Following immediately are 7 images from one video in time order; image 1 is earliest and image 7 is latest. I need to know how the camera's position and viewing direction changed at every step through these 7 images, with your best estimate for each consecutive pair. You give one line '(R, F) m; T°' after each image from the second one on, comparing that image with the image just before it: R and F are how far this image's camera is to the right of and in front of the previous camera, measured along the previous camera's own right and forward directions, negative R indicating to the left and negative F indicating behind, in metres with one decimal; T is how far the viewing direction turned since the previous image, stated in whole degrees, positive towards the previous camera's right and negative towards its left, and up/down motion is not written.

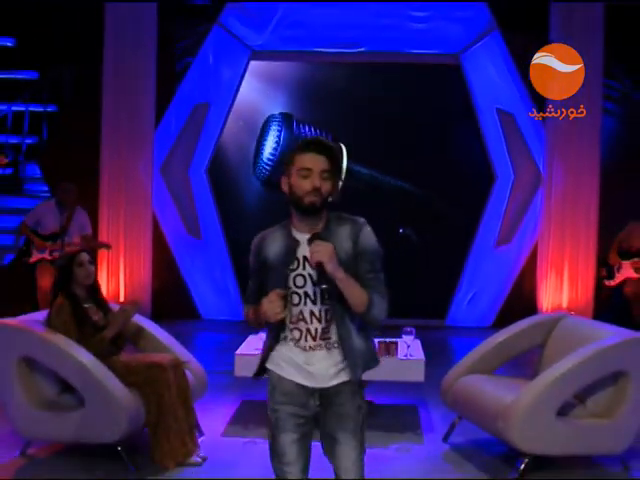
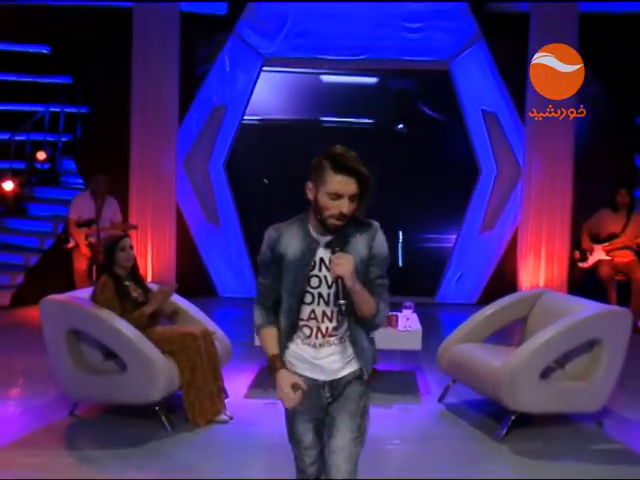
(+0.5, -0.6) m; -6°
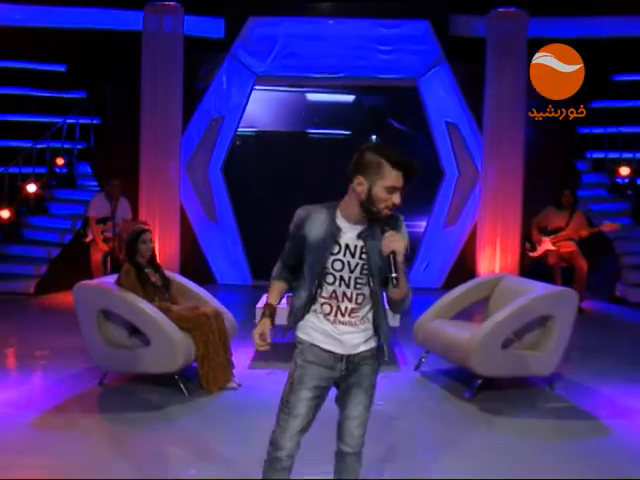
(-0.3, -0.7) m; +4°
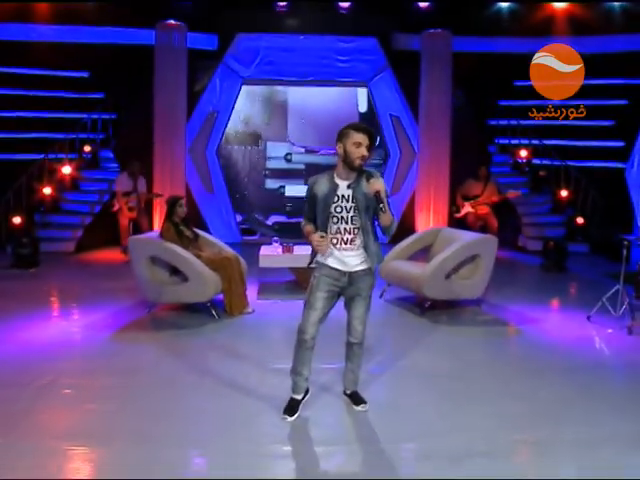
(-0.8, -1.7) m; +7°
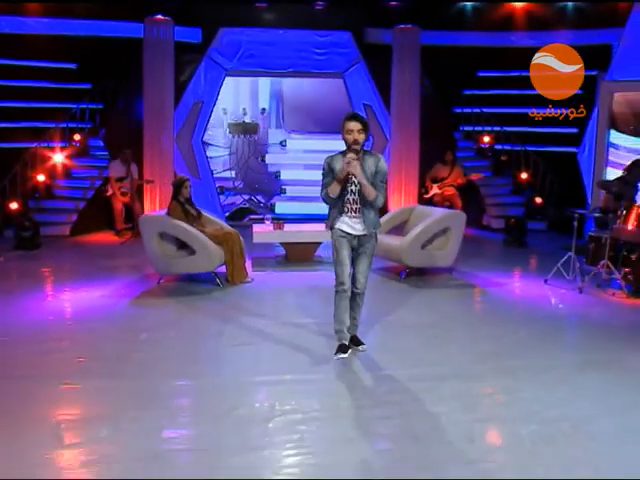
(-0.3, -0.8) m; +3°
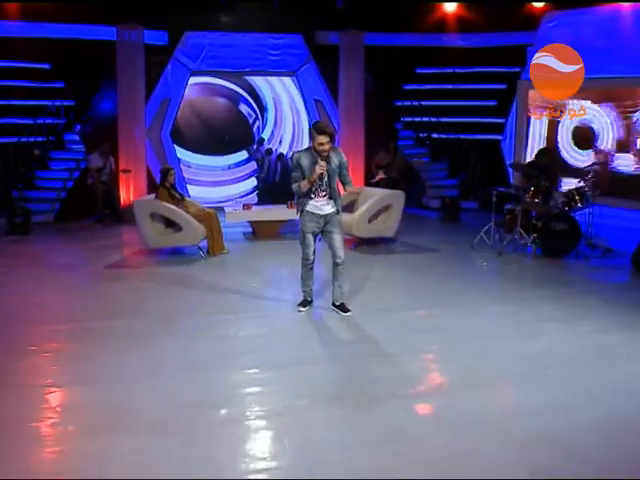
(-0.2, -1.5) m; +4°
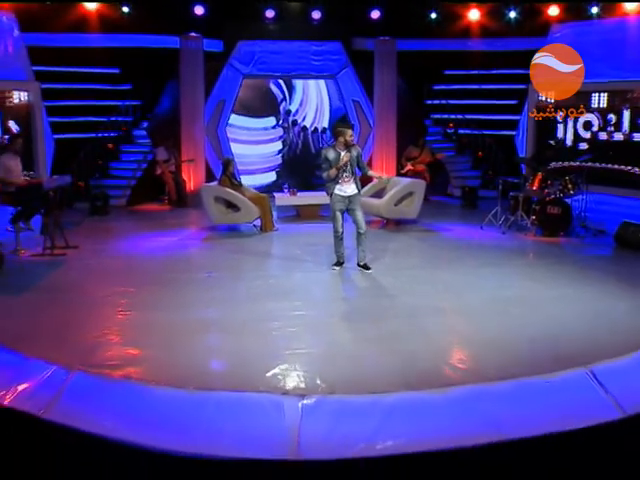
(+0.1, -1.8) m; -3°
